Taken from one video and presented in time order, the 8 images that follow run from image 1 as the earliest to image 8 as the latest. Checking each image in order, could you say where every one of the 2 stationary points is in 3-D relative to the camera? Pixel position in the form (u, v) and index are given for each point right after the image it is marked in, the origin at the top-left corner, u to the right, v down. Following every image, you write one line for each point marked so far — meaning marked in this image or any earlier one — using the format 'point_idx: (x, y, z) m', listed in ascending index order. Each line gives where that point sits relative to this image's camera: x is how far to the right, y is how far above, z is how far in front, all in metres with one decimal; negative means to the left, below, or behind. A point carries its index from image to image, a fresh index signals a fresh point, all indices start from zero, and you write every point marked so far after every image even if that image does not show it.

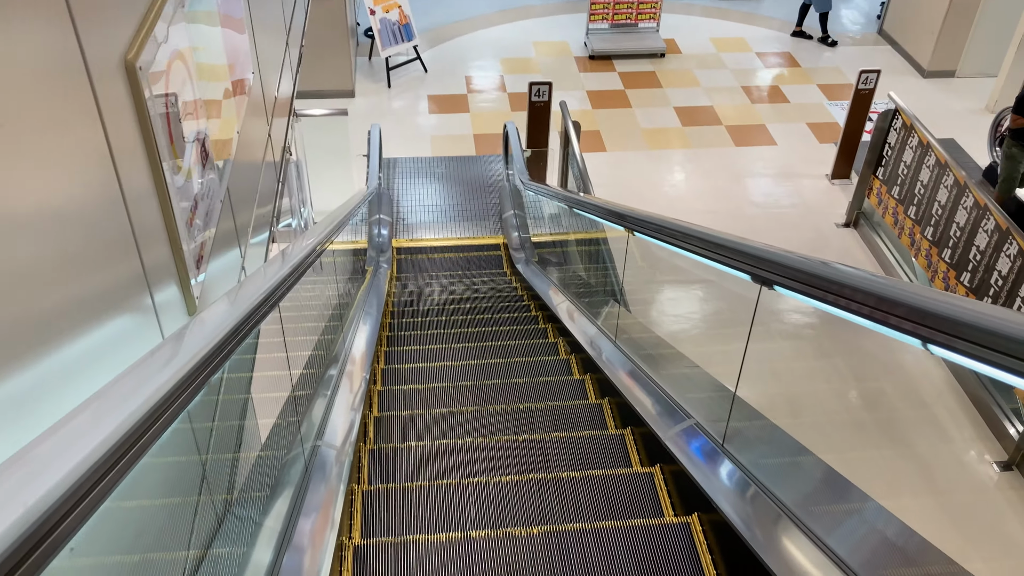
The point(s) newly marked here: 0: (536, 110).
0: (+0.2, +1.4, +5.9) m
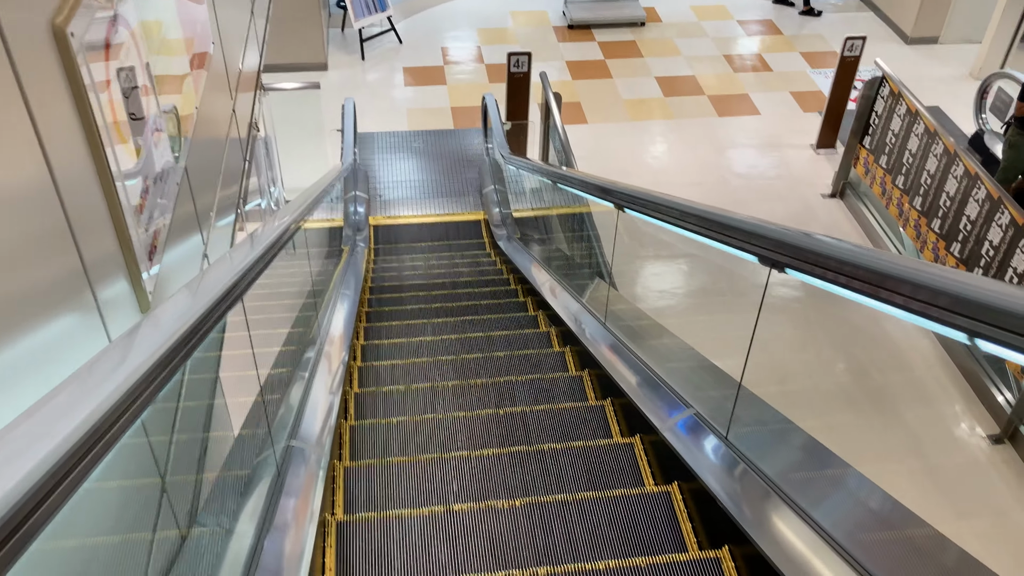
0: (+0.1, +1.6, +5.8) m
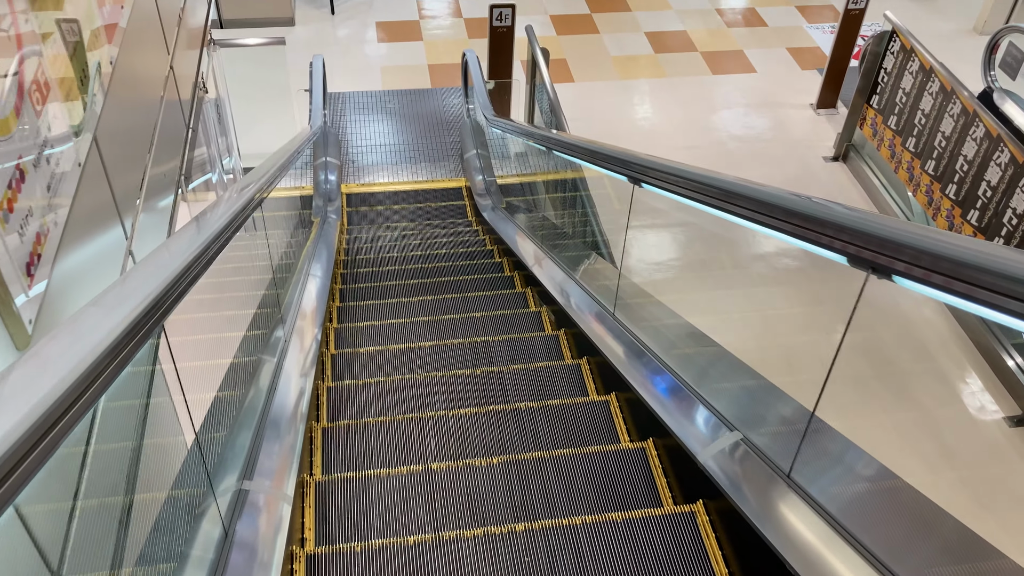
0: (-0.1, +1.8, +5.4) m
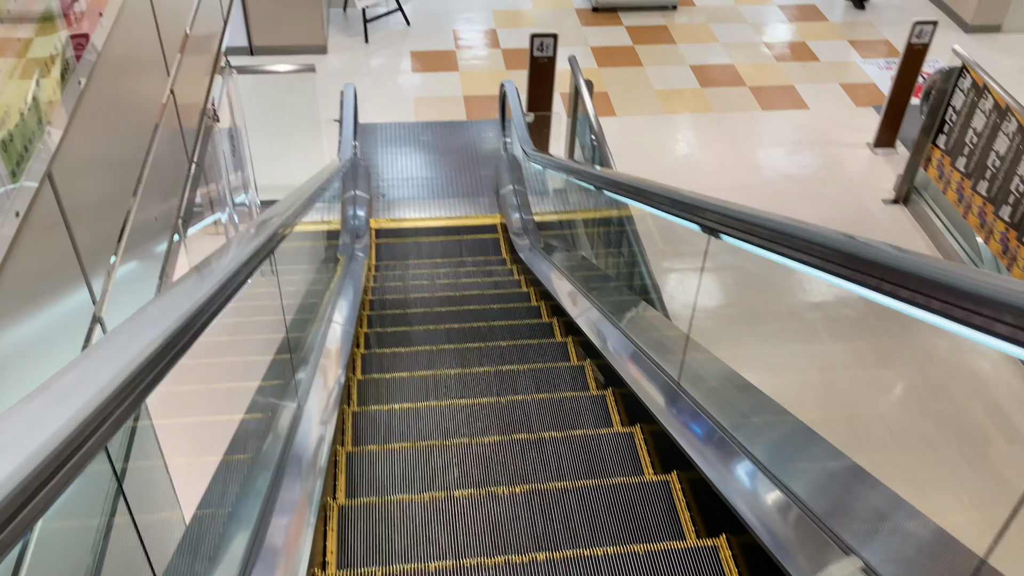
0: (+0.2, +1.6, +5.2) m
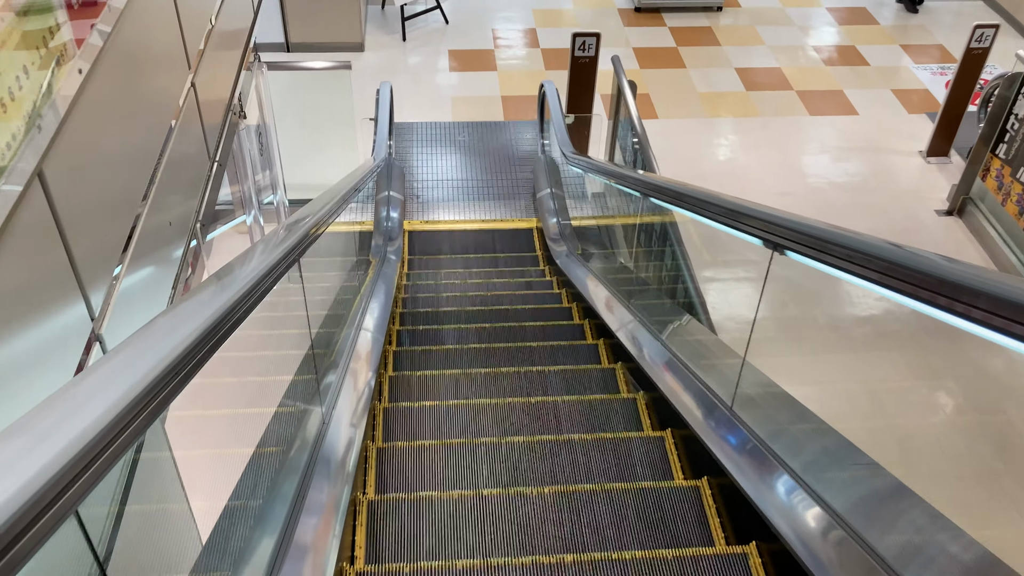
0: (+0.5, +1.5, +5.1) m
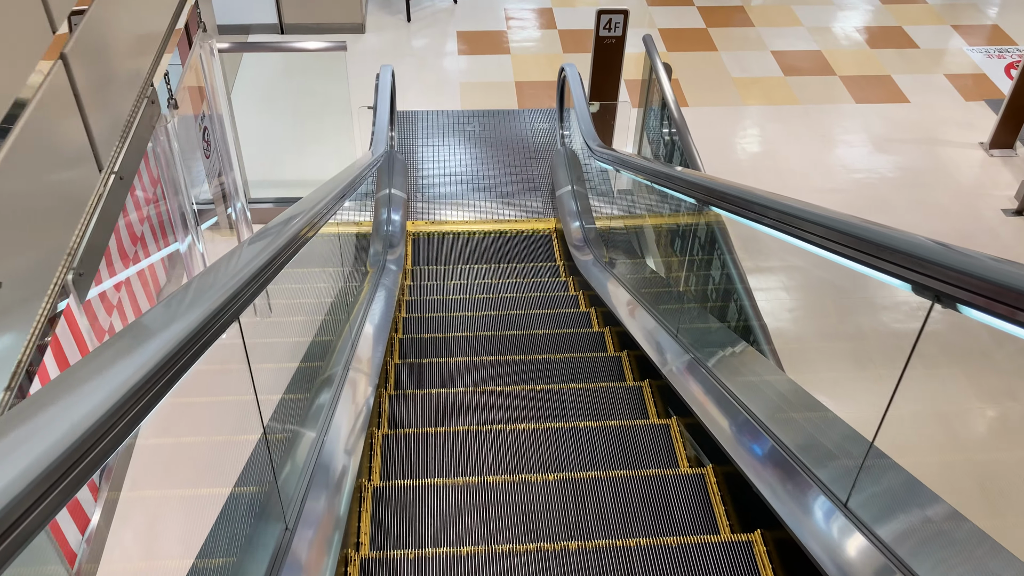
0: (+0.5, +1.5, +4.7) m
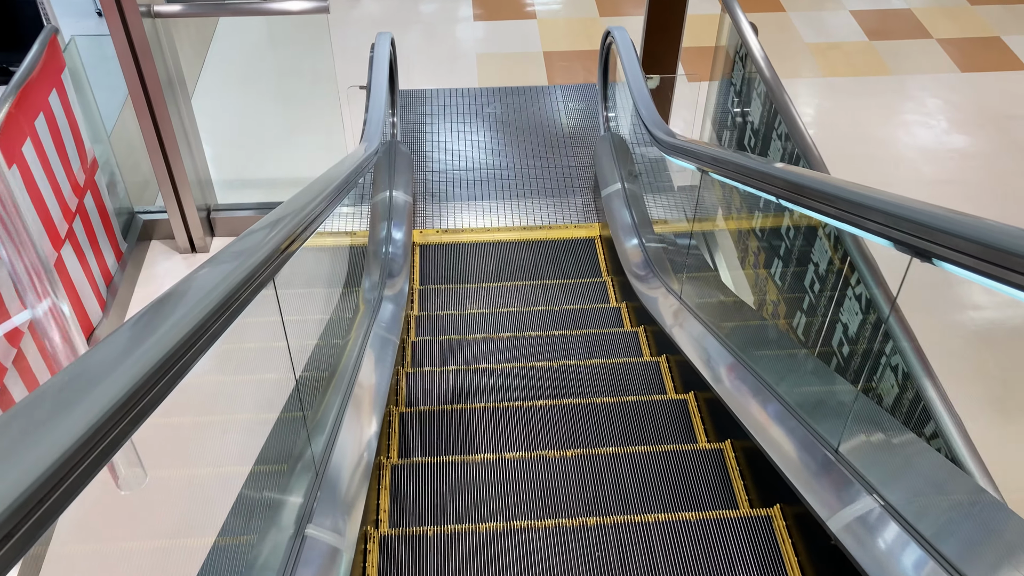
0: (+0.7, +1.4, +3.9) m
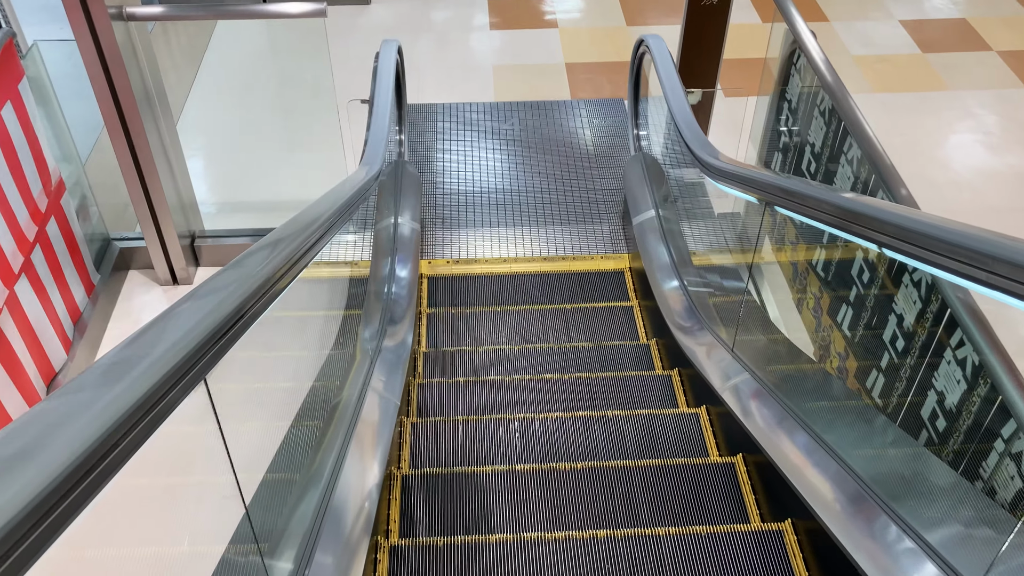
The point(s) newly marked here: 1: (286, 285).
0: (+0.8, +1.3, +3.6) m
1: (-0.5, 0.0, +1.6) m
